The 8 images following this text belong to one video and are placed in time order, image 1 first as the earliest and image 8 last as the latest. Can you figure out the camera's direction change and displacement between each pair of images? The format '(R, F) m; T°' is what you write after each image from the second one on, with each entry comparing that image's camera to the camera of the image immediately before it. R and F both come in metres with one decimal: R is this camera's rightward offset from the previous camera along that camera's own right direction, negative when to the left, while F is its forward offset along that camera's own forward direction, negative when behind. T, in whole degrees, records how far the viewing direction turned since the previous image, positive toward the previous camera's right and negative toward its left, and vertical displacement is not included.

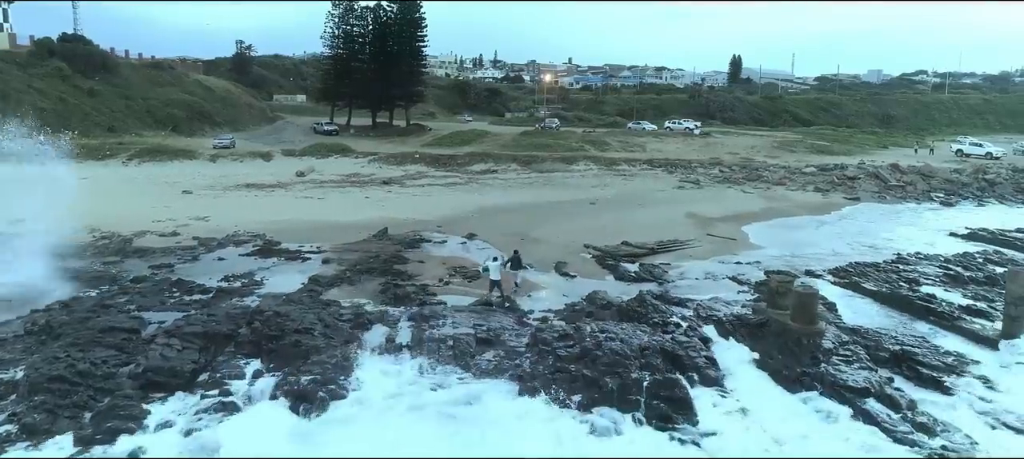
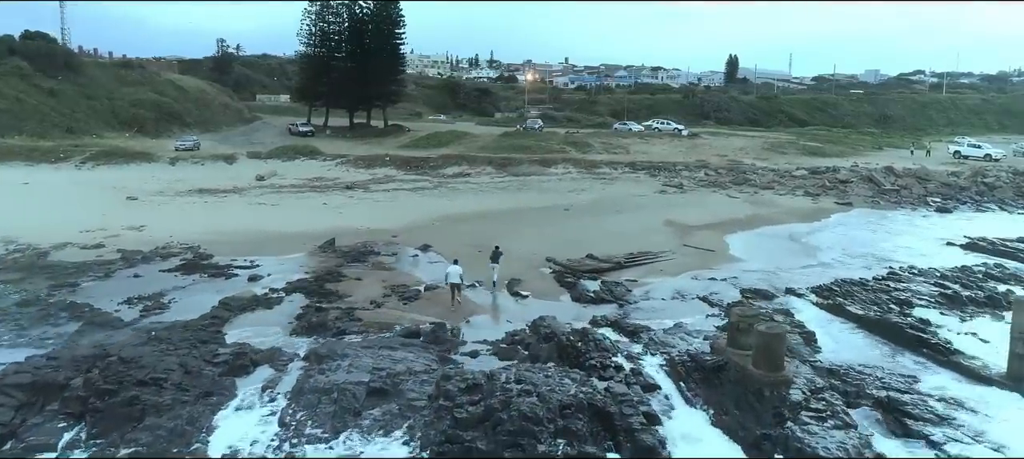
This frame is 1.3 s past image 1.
(+1.1, +1.7) m; 0°
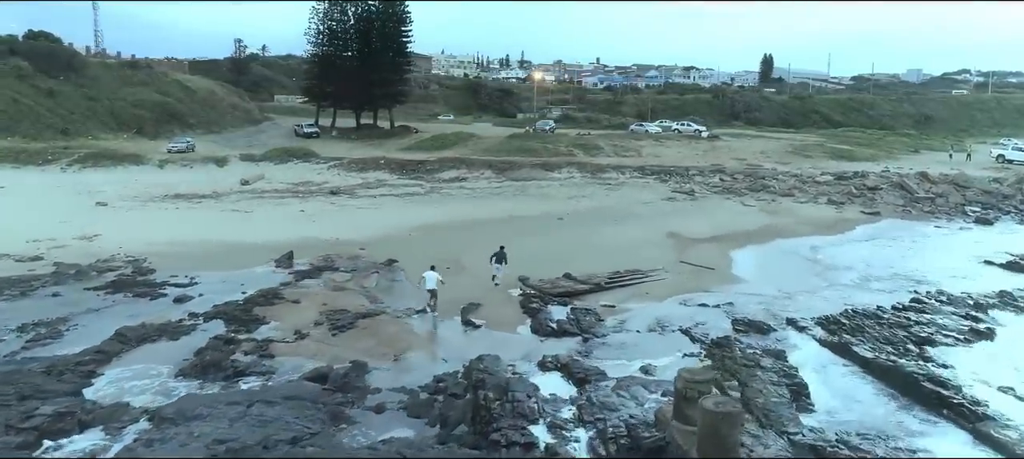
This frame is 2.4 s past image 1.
(+1.4, +2.0) m; -3°
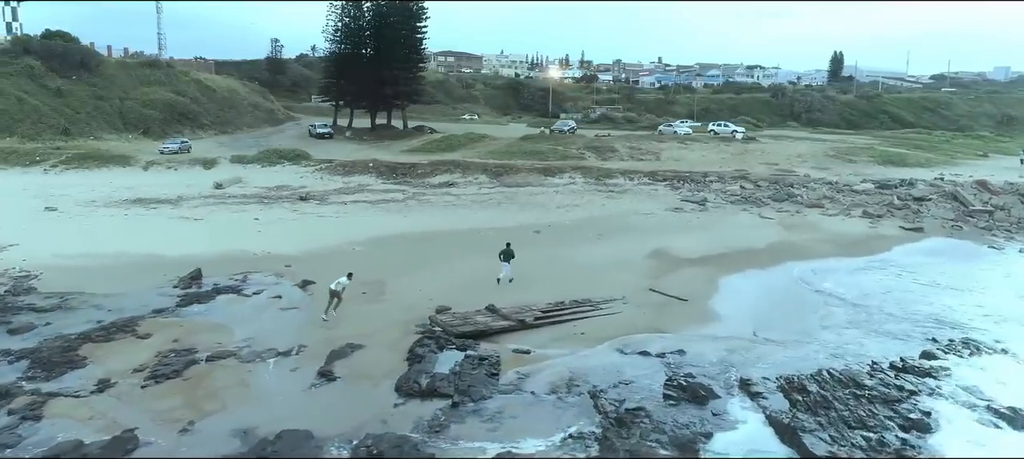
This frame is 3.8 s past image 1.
(+2.7, +2.8) m; -5°
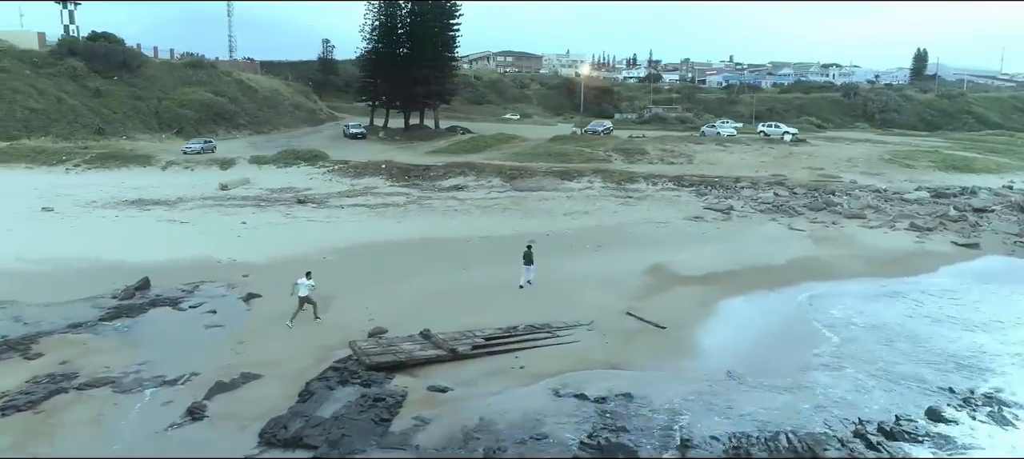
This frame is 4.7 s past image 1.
(+2.0, +1.7) m; -5°
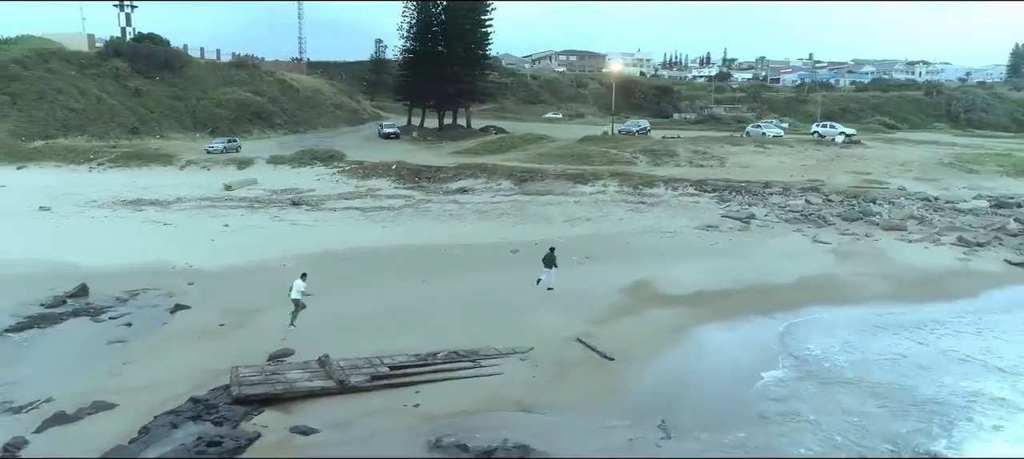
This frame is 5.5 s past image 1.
(+2.2, +1.6) m; -6°
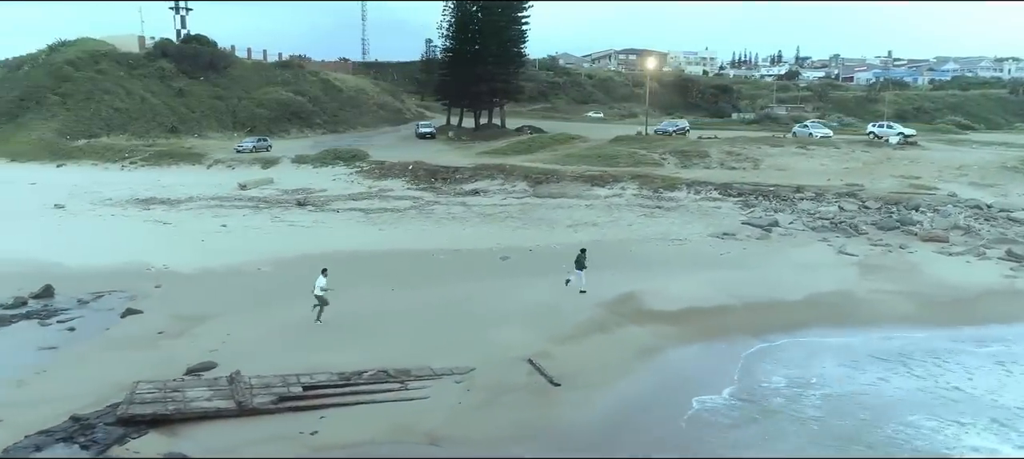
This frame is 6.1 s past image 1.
(+1.7, +1.1) m; -5°
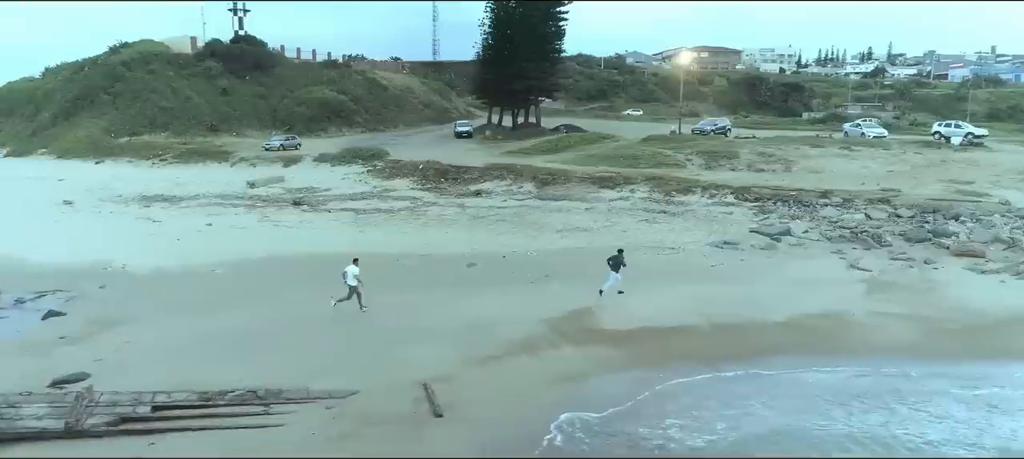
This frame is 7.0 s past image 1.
(+2.3, +1.3) m; -6°
